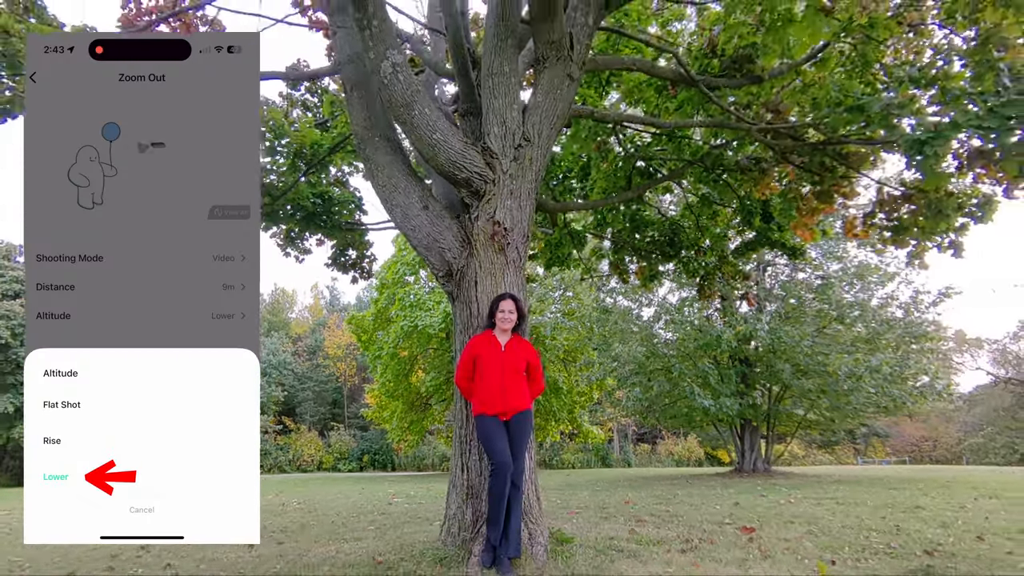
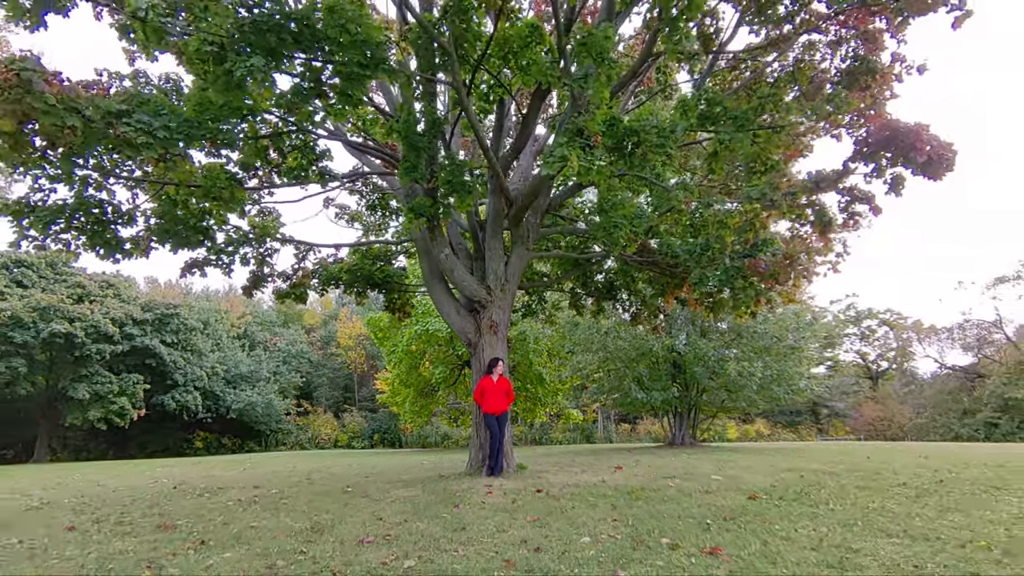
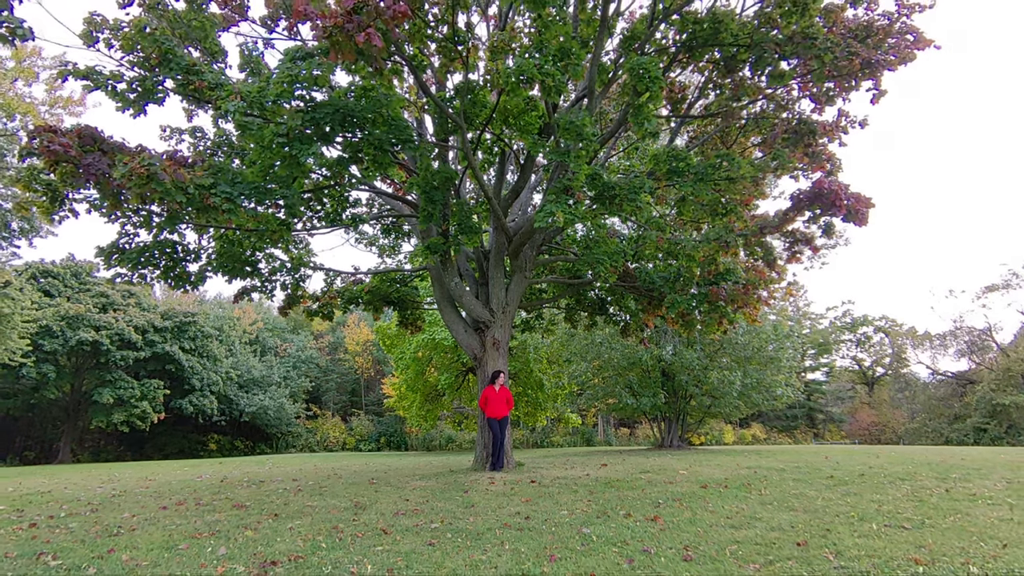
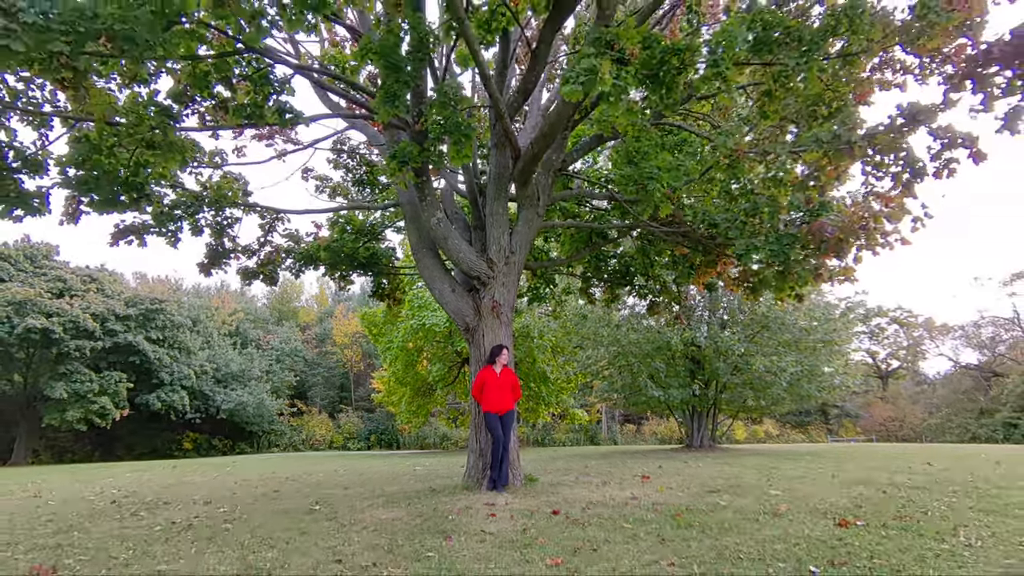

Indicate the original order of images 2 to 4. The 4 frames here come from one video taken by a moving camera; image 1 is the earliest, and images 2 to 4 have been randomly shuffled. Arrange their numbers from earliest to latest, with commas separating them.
4, 2, 3
